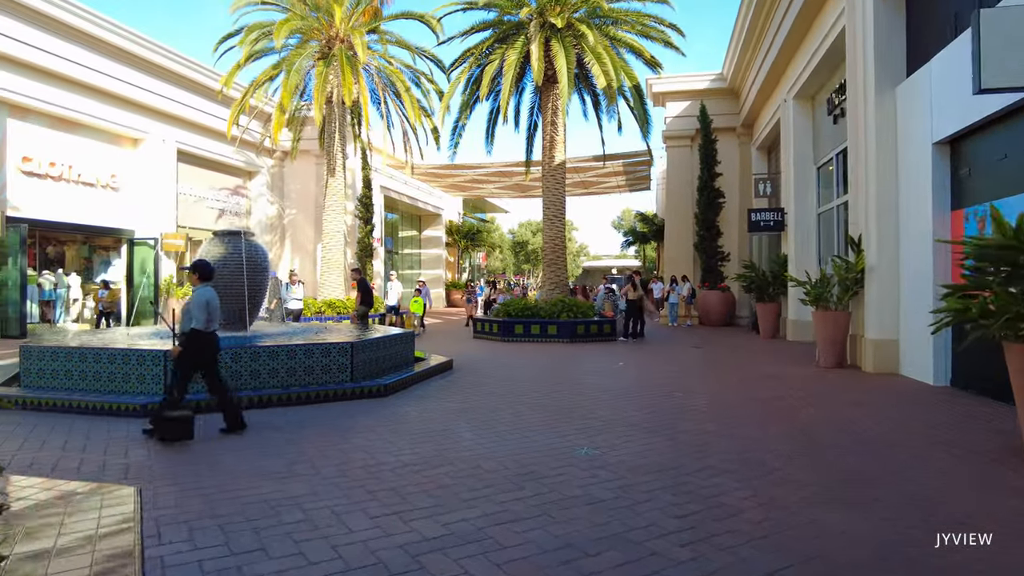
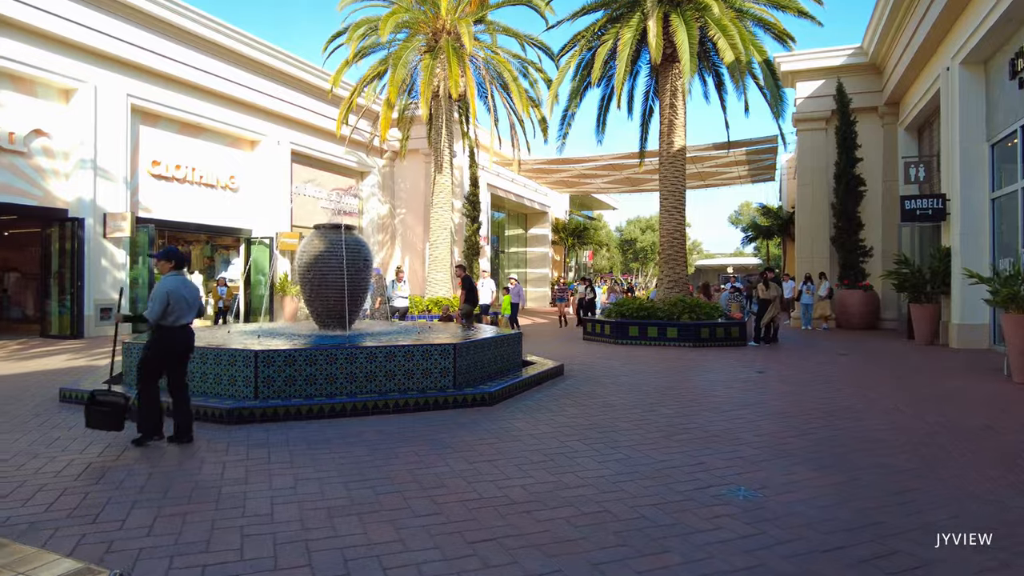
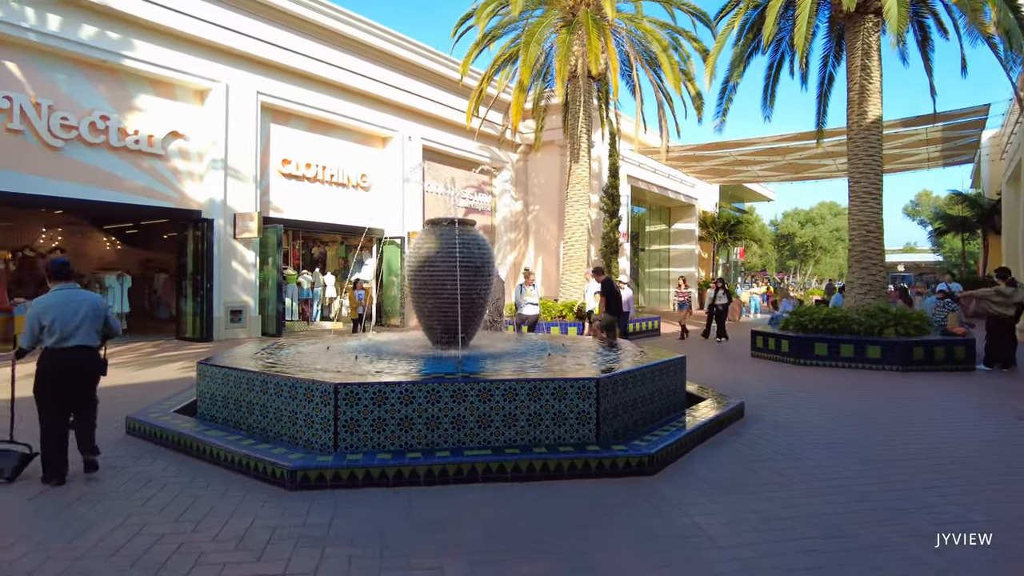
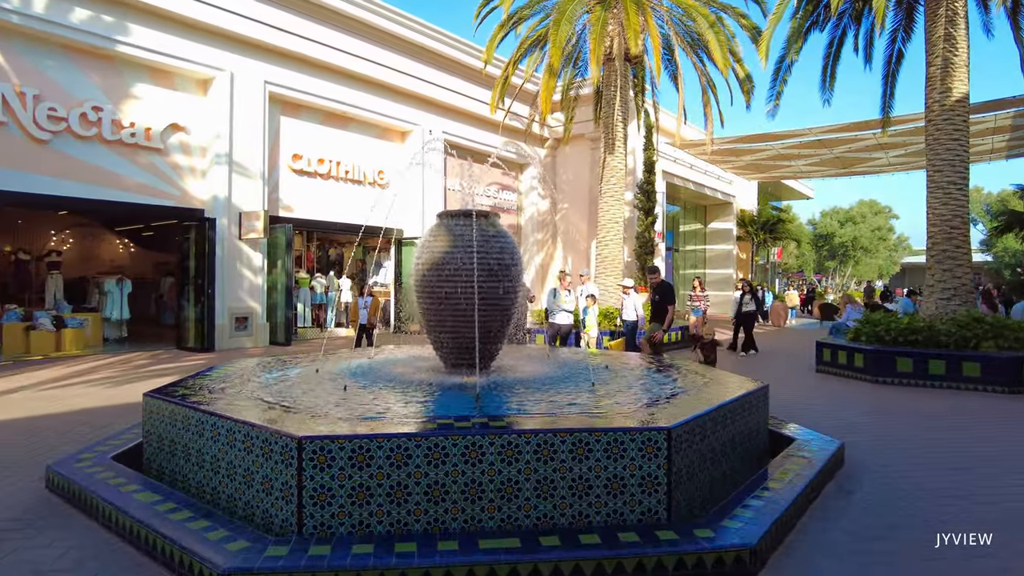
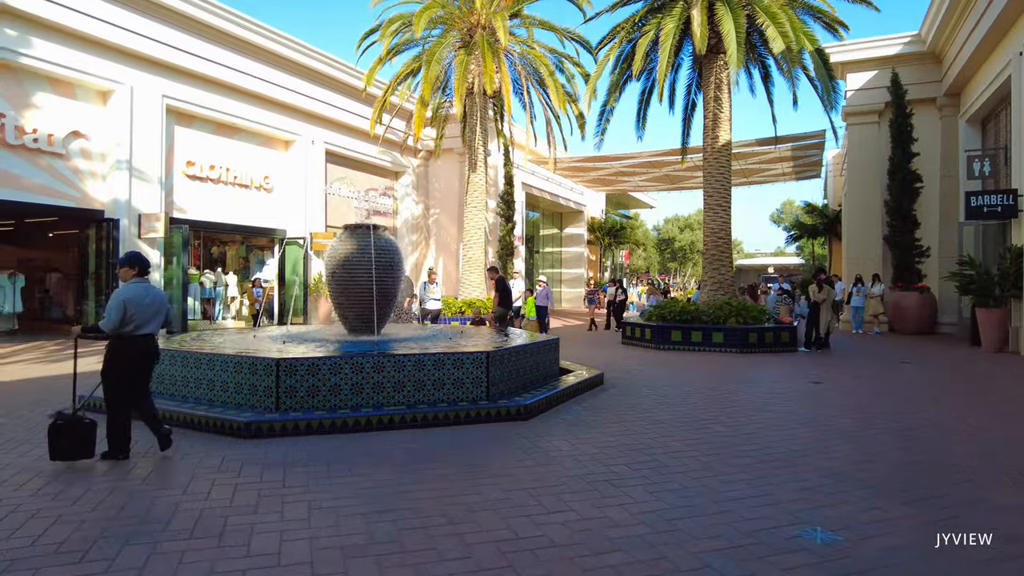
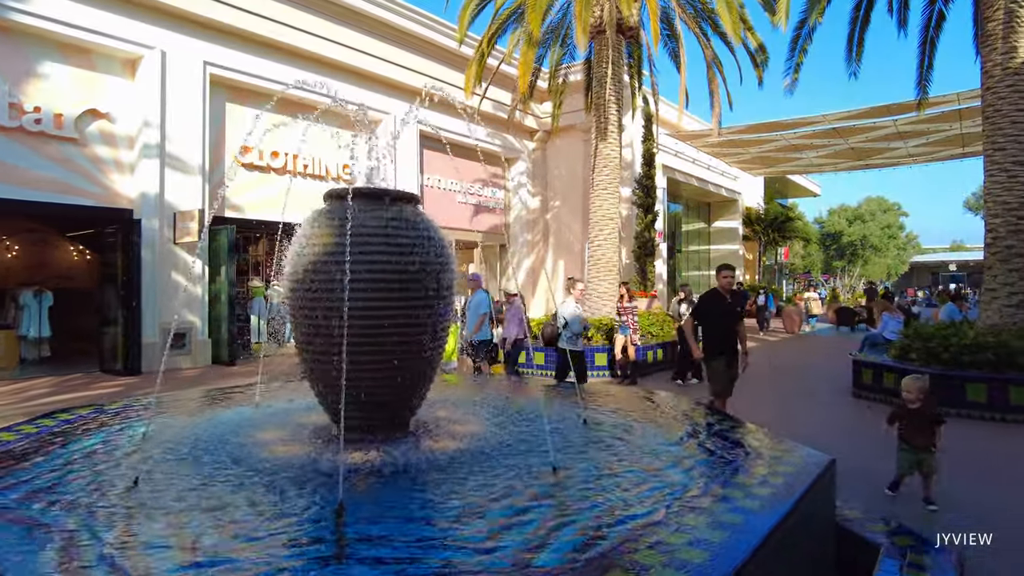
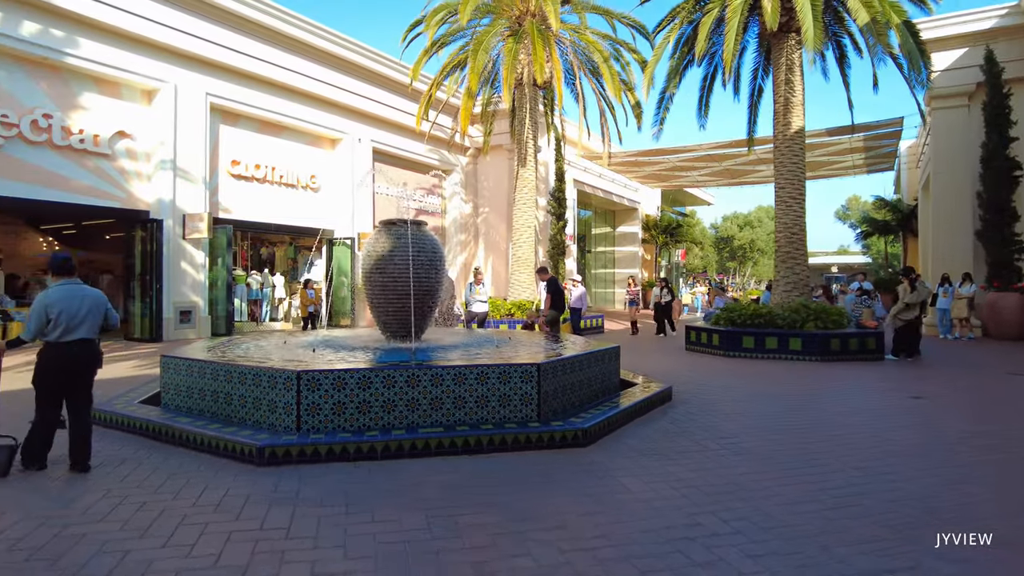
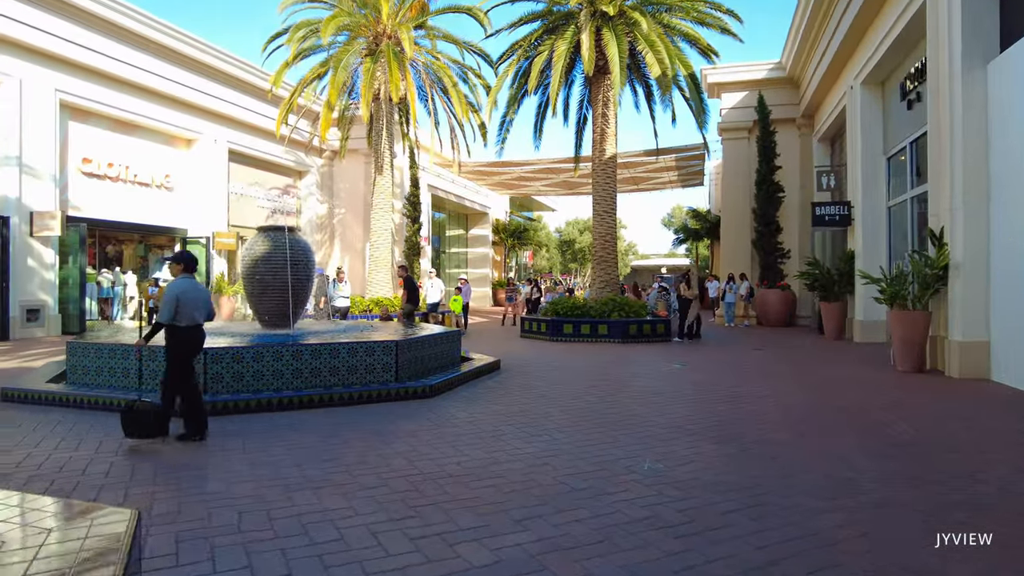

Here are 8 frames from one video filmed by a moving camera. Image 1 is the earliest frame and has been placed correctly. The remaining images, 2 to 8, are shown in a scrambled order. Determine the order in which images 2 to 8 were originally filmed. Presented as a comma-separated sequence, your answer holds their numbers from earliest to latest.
8, 2, 5, 7, 3, 4, 6
